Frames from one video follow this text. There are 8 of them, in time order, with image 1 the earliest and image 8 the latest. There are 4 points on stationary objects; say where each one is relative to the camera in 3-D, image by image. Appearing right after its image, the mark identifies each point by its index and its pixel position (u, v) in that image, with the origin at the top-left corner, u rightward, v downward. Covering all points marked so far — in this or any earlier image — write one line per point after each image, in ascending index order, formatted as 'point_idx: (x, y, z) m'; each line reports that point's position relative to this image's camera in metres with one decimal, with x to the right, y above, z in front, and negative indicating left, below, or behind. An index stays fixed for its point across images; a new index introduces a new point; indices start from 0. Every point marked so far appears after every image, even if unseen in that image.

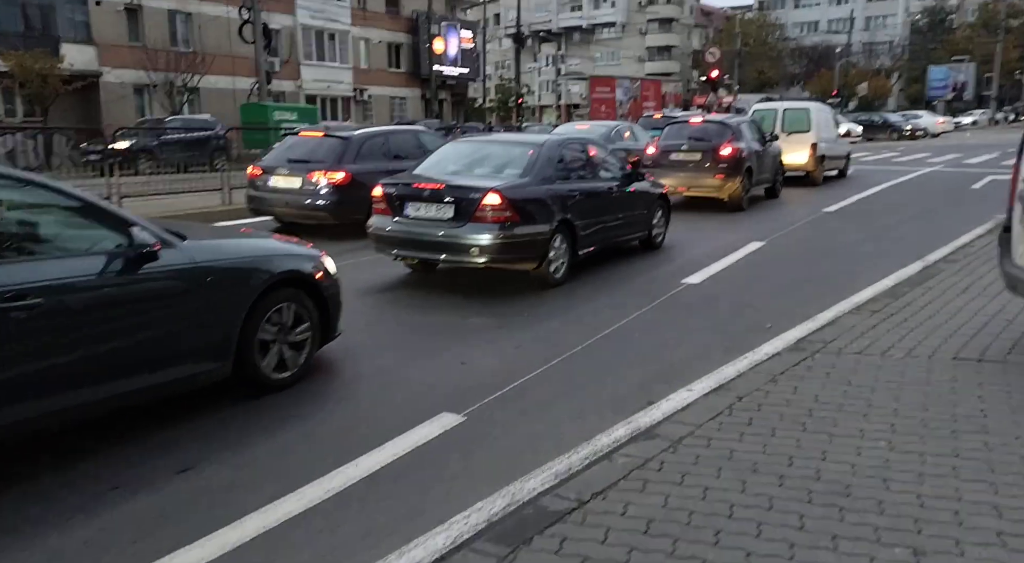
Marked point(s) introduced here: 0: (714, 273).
0: (+2.3, +0.1, +9.4) m
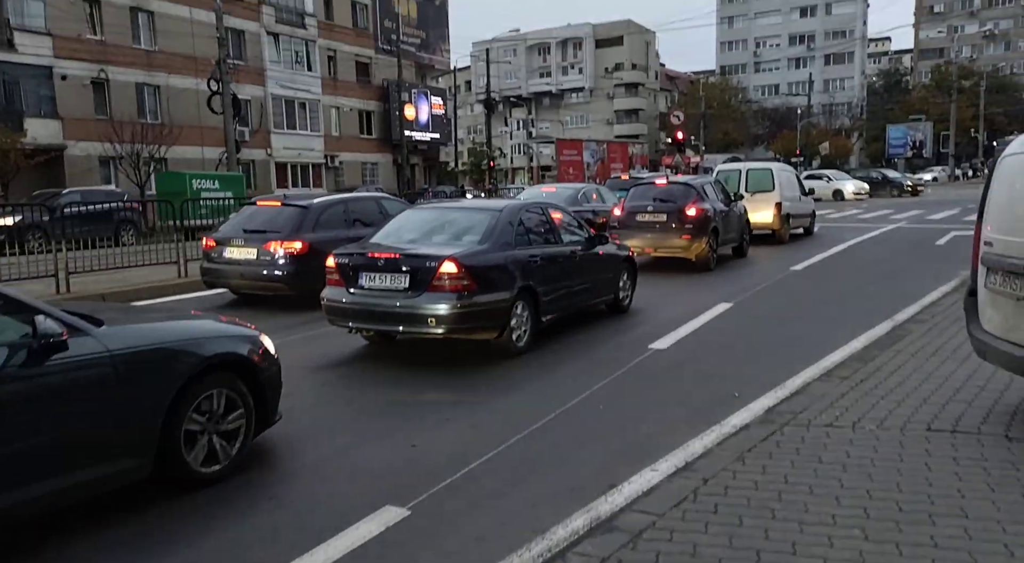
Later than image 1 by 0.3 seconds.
0: (+1.9, -0.6, +9.1) m
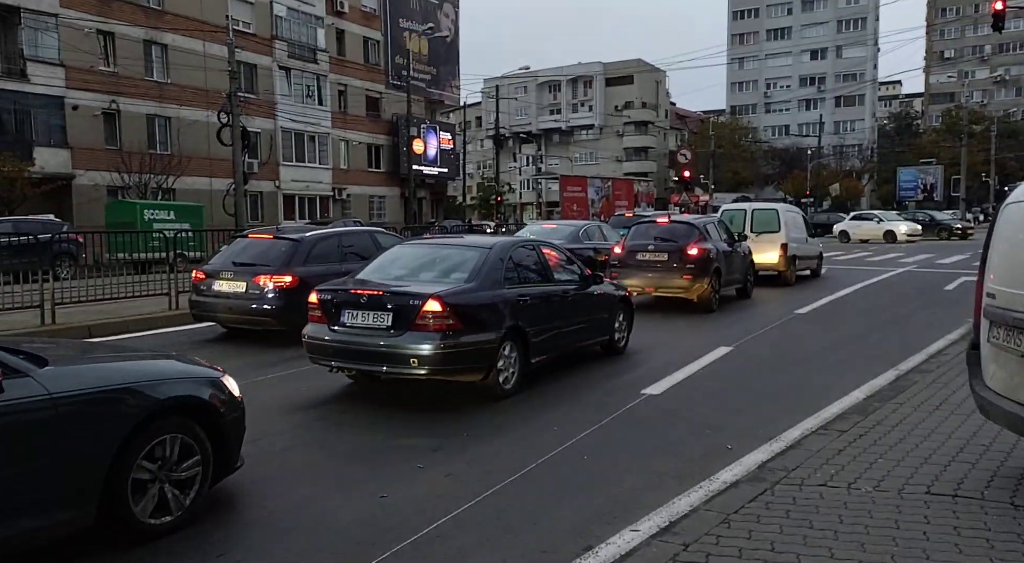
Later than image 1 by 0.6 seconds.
0: (+1.8, -1.1, +8.8) m
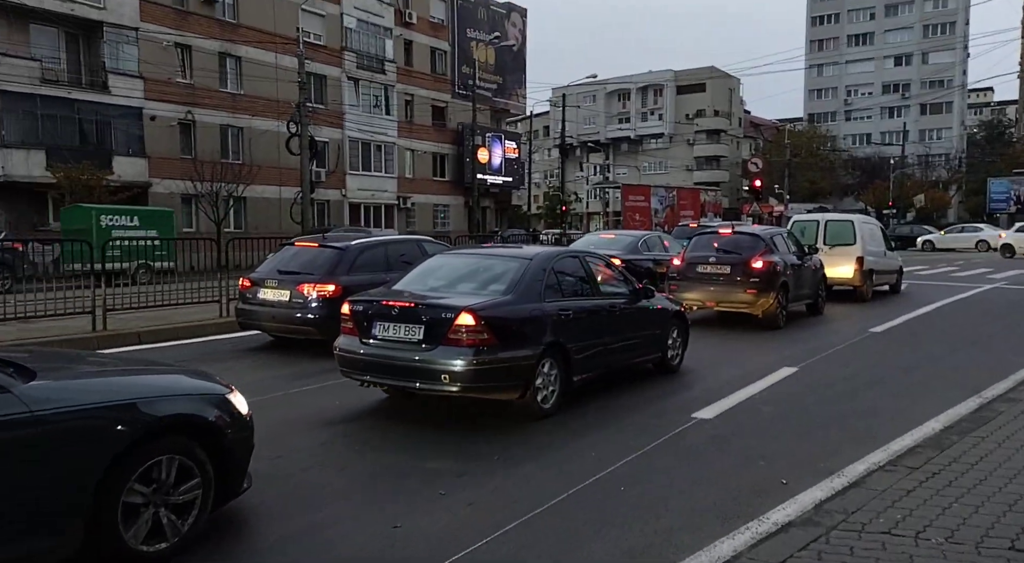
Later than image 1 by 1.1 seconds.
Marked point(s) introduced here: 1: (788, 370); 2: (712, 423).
0: (+2.2, -1.2, +8.2) m
1: (+3.4, -1.2, +10.5) m
2: (+1.8, -1.3, +7.4) m
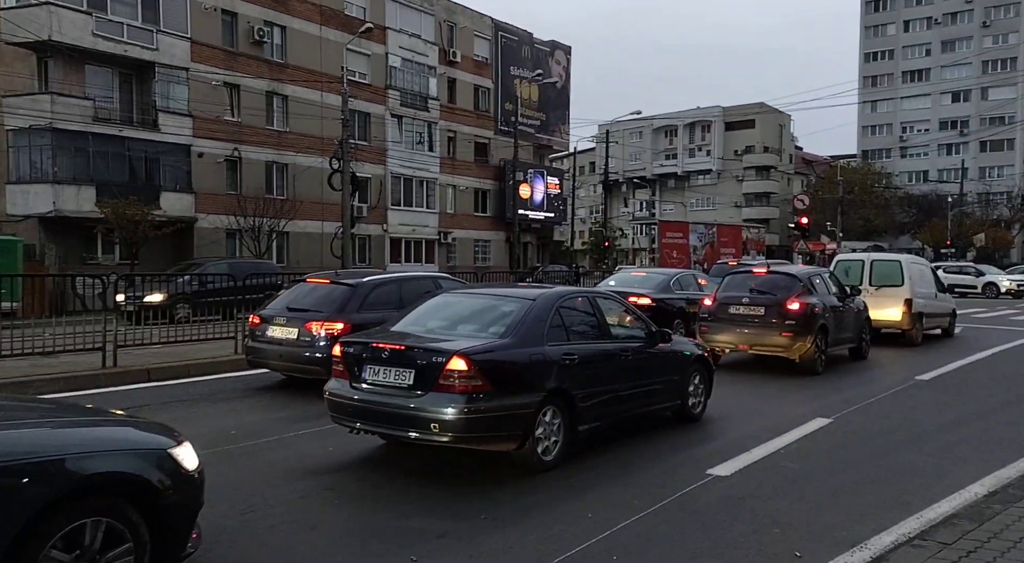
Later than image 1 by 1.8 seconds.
0: (+2.2, -1.6, +7.6) m
1: (+3.6, -1.7, +9.7) m
2: (+1.8, -1.7, +6.8) m
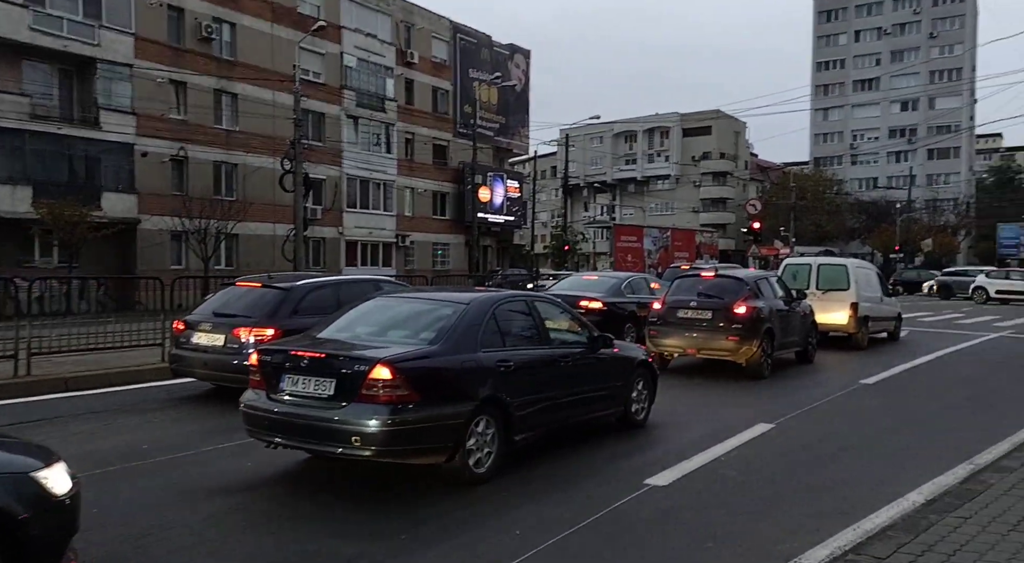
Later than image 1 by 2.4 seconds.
0: (+1.6, -1.7, +7.3) m
1: (+2.9, -1.8, +9.6) m
2: (+1.2, -1.7, +6.6) m
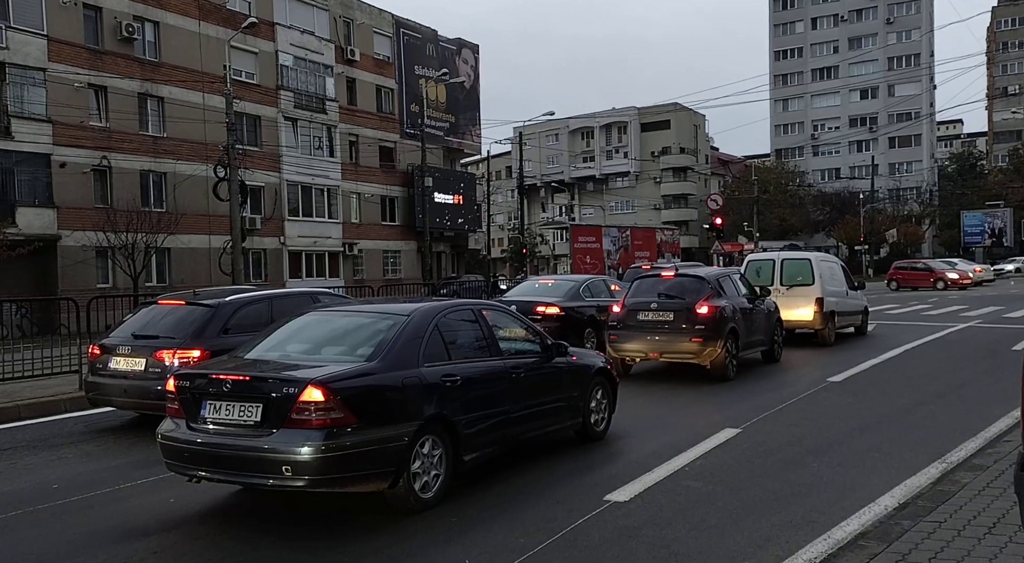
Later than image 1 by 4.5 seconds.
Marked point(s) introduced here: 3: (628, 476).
0: (+1.2, -1.7, +6.7) m
1: (+2.4, -1.7, +9.1) m
2: (+0.9, -1.7, +6.0) m
3: (+1.3, -1.7, +8.0) m
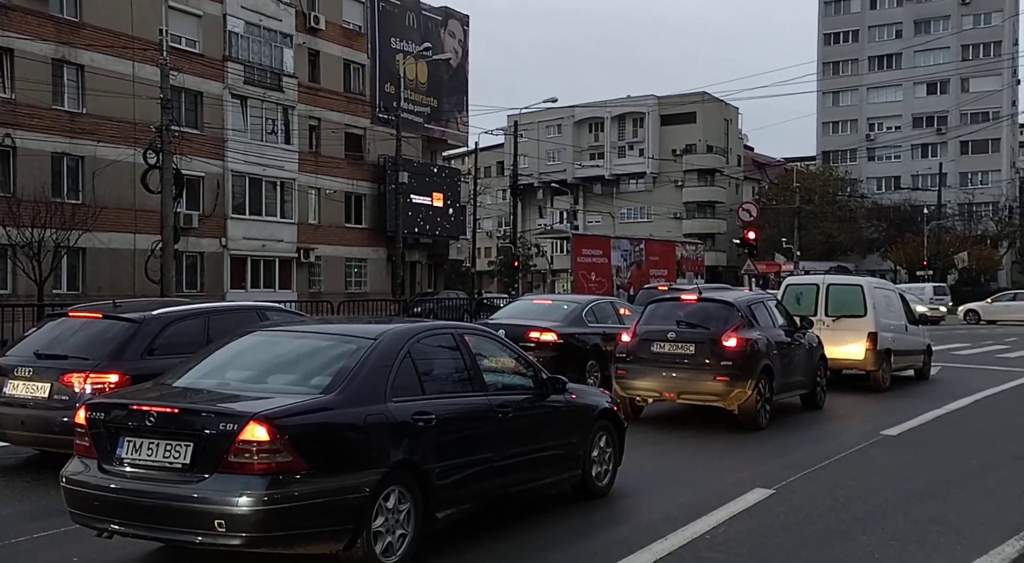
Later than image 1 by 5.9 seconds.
0: (+1.0, -1.9, +4.9) m
1: (+2.2, -2.0, +7.2) m
2: (+0.7, -1.9, +4.2) m
3: (+1.1, -2.0, +6.1) m
